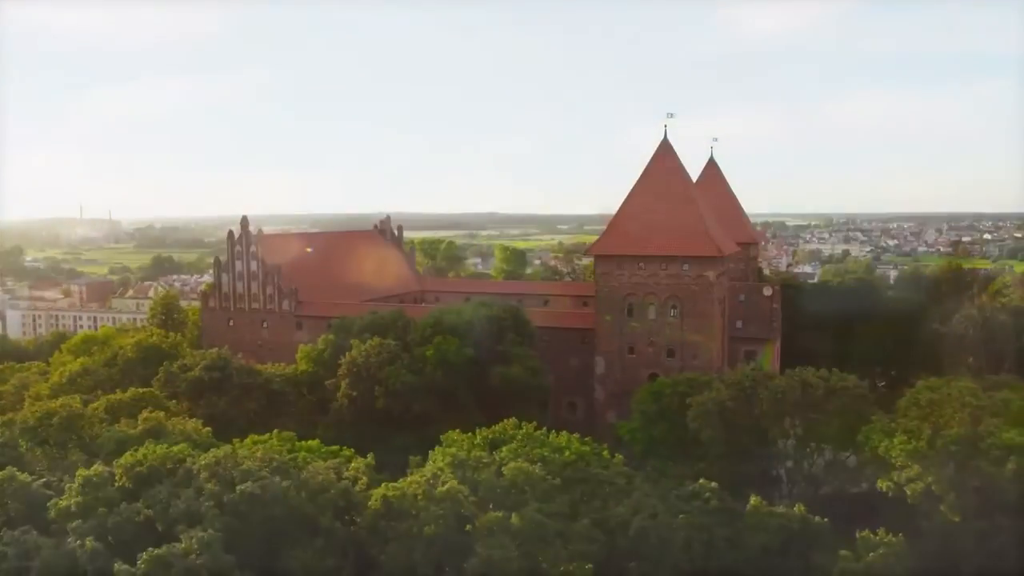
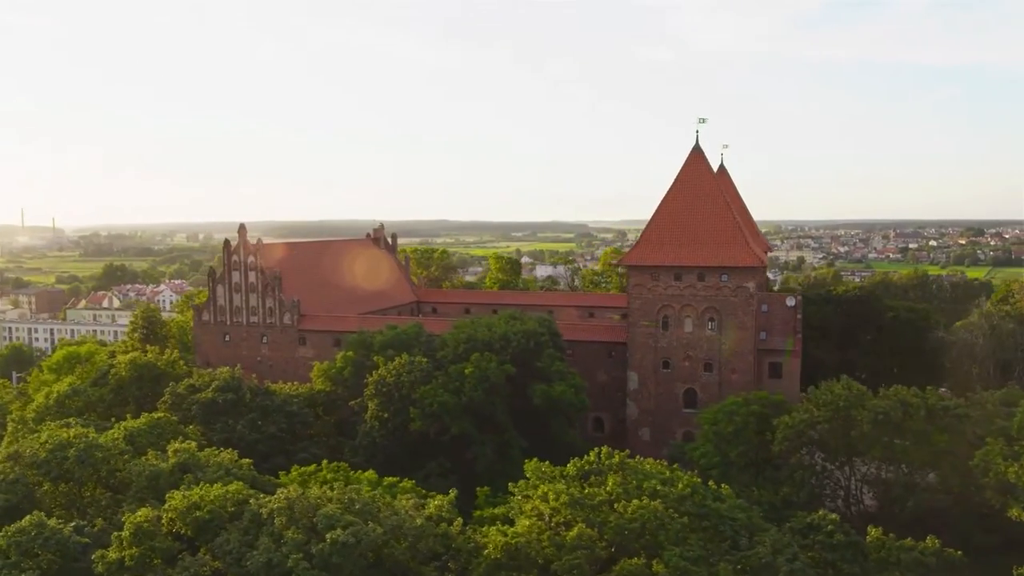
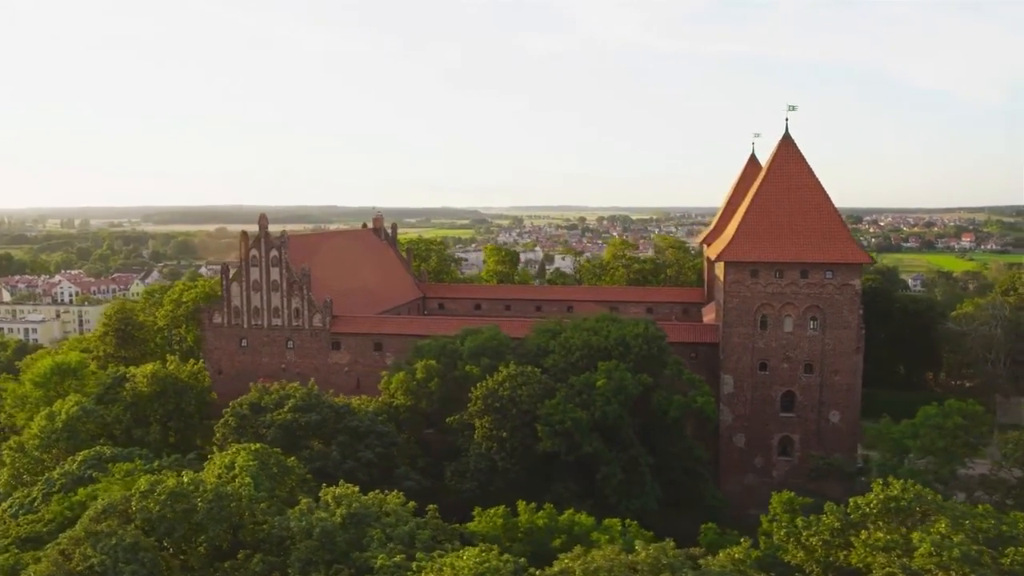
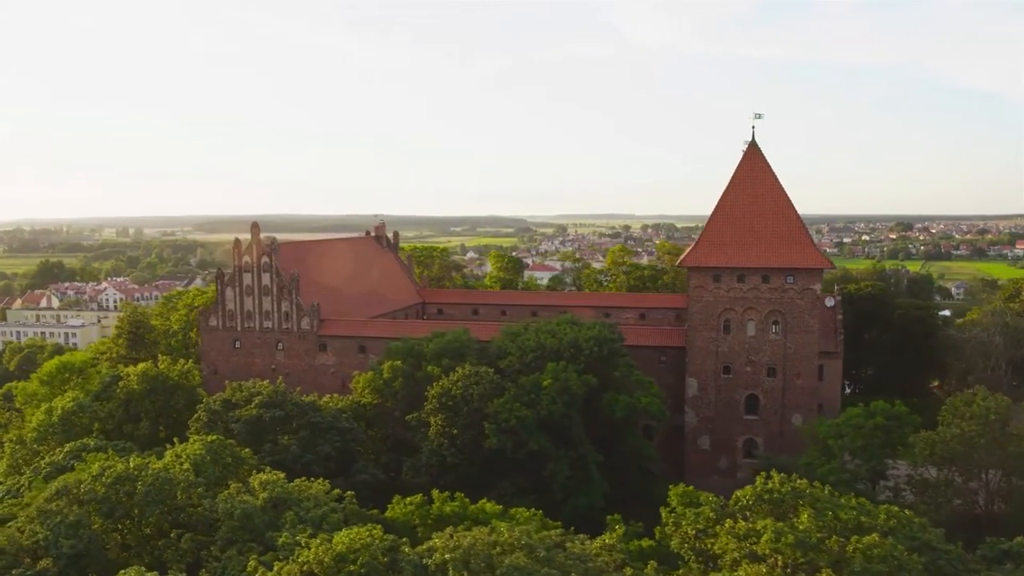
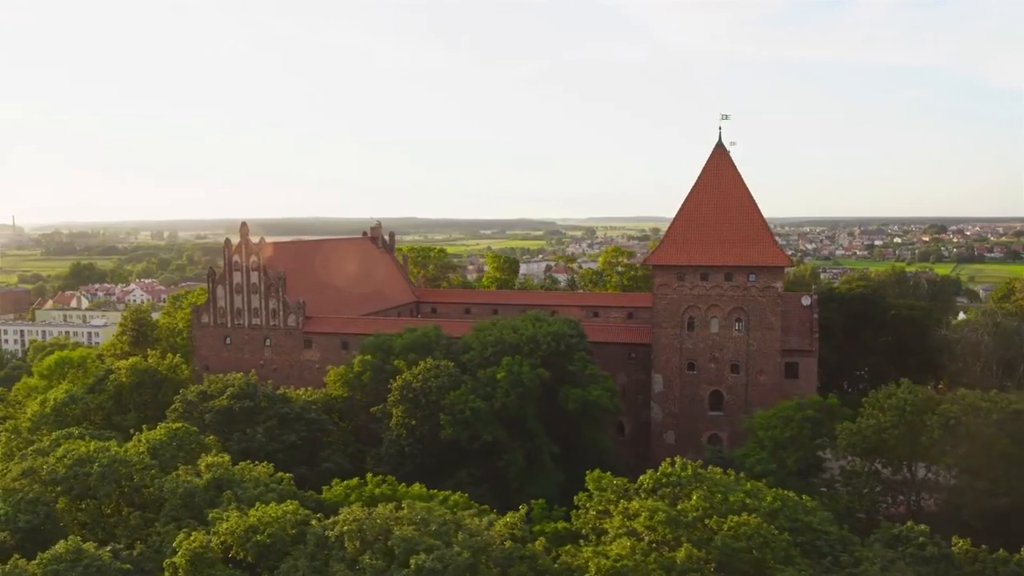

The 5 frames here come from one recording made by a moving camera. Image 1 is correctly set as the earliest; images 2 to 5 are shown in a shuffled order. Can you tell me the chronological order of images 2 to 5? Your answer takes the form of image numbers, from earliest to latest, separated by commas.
2, 5, 4, 3
